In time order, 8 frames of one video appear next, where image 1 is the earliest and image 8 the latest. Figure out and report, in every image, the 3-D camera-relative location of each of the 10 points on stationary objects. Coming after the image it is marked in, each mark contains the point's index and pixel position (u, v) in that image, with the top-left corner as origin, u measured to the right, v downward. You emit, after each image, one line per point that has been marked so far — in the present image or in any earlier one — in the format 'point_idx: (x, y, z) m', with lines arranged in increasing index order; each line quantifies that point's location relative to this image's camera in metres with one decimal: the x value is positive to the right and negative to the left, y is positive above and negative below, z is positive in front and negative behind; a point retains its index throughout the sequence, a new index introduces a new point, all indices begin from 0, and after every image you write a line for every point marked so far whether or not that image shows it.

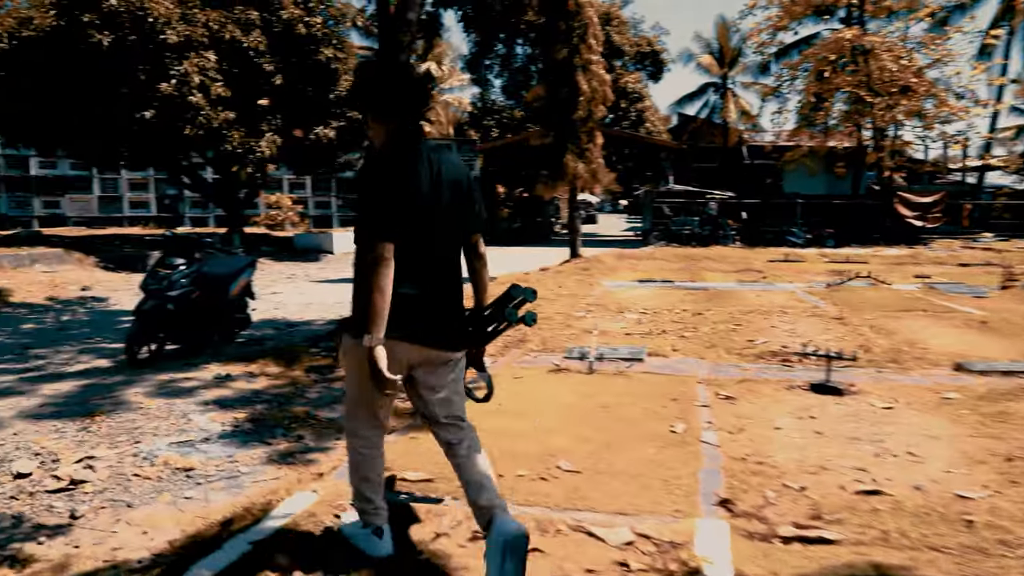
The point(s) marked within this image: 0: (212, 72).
0: (-5.4, +3.9, +14.4) m
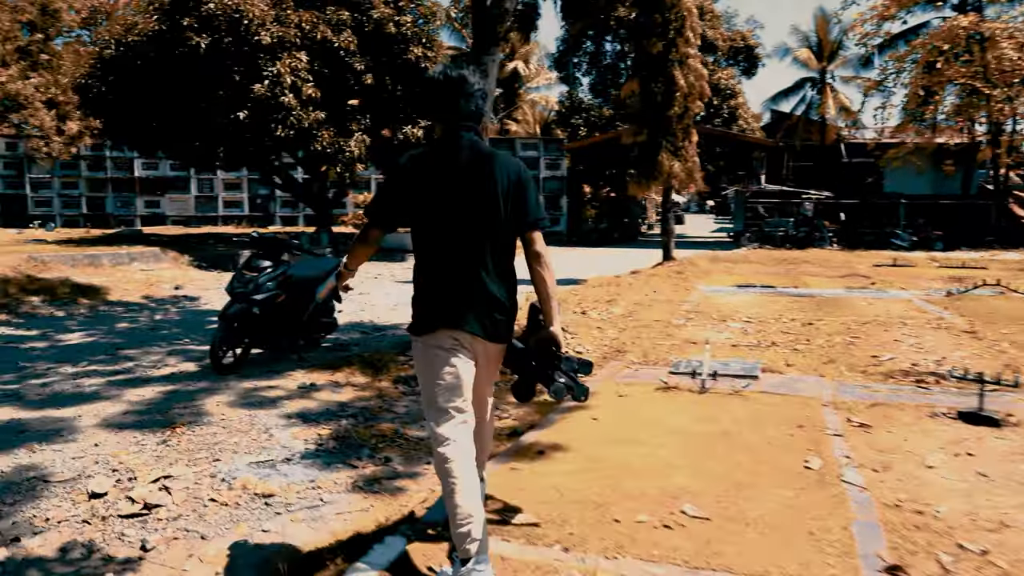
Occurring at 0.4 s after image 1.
0: (-3.7, +3.9, +14.5) m
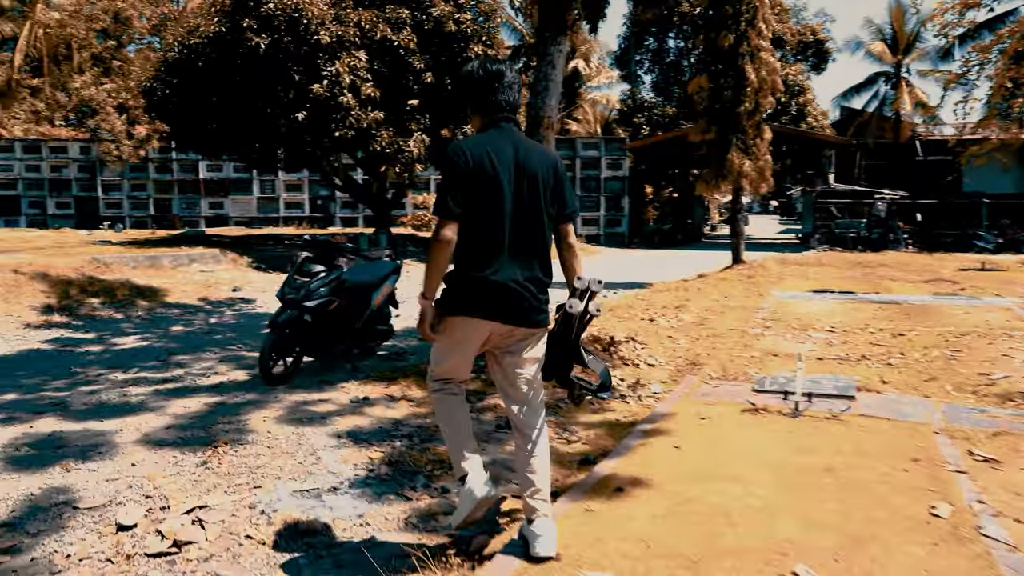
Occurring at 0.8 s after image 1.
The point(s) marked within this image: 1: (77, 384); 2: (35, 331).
0: (-2.6, +3.9, +14.3) m
1: (-3.1, -0.7, +5.7) m
2: (-4.8, -0.4, +8.1) m
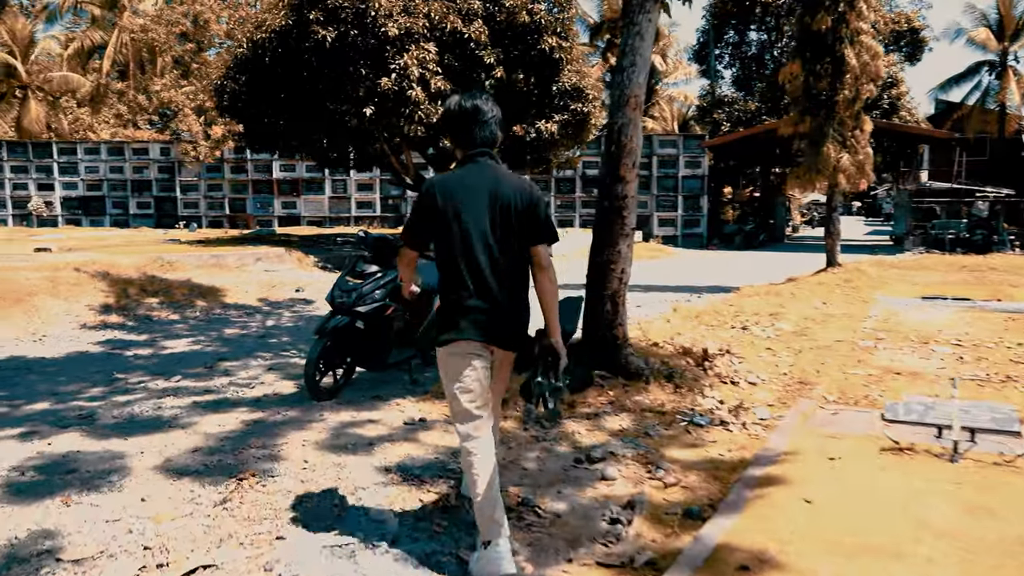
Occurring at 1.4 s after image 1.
0: (-1.3, +3.8, +13.8) m
1: (-2.6, -0.7, +5.2) m
2: (-4.1, -0.4, +7.8) m
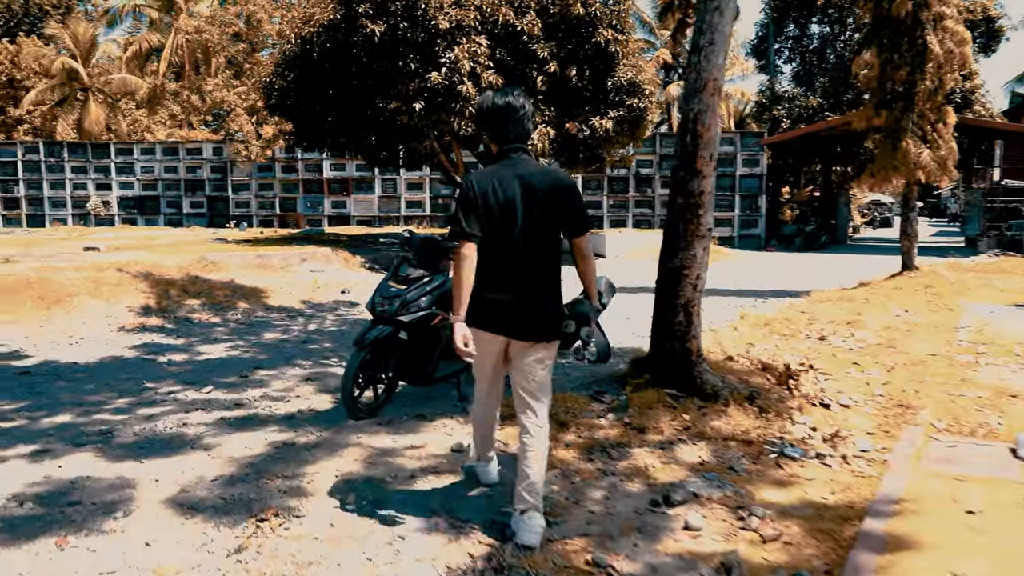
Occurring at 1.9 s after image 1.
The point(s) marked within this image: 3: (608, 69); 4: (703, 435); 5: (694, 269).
0: (-0.4, +3.8, +13.3) m
1: (-2.3, -0.7, +4.9) m
2: (-3.6, -0.4, +7.5) m
3: (+1.9, +4.3, +15.7) m
4: (+0.9, -0.7, +3.8) m
5: (+1.0, +0.1, +4.5) m
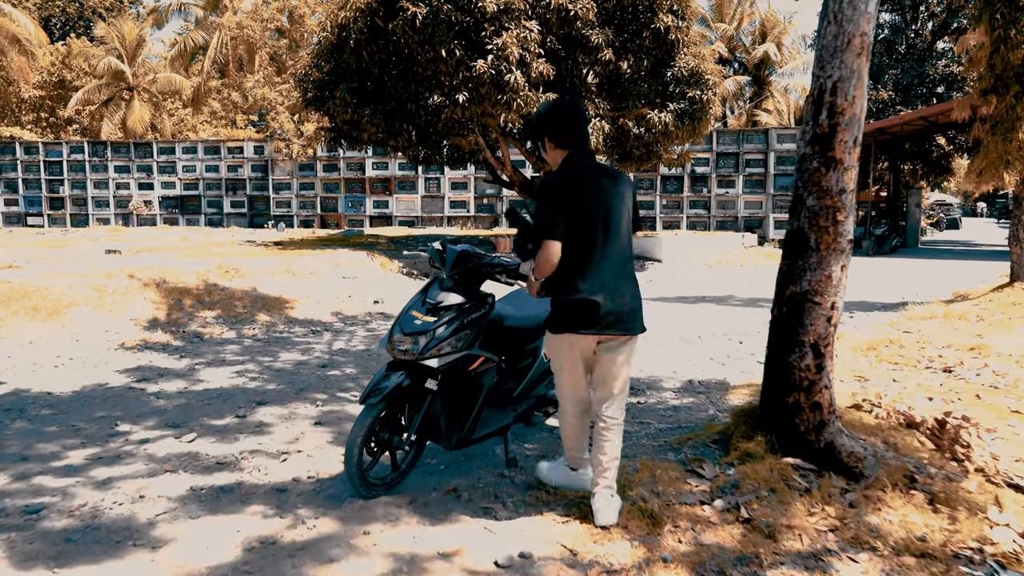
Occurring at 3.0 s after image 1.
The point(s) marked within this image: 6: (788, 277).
0: (+0.3, +3.7, +12.1) m
1: (-2.0, -0.8, +3.8) m
2: (-3.1, -0.5, +6.5) m
3: (+2.8, +4.1, +14.4) m
4: (+1.2, -0.8, +2.6) m
5: (+1.3, 0.0, +3.3) m
6: (+1.2, 0.0, +3.4) m
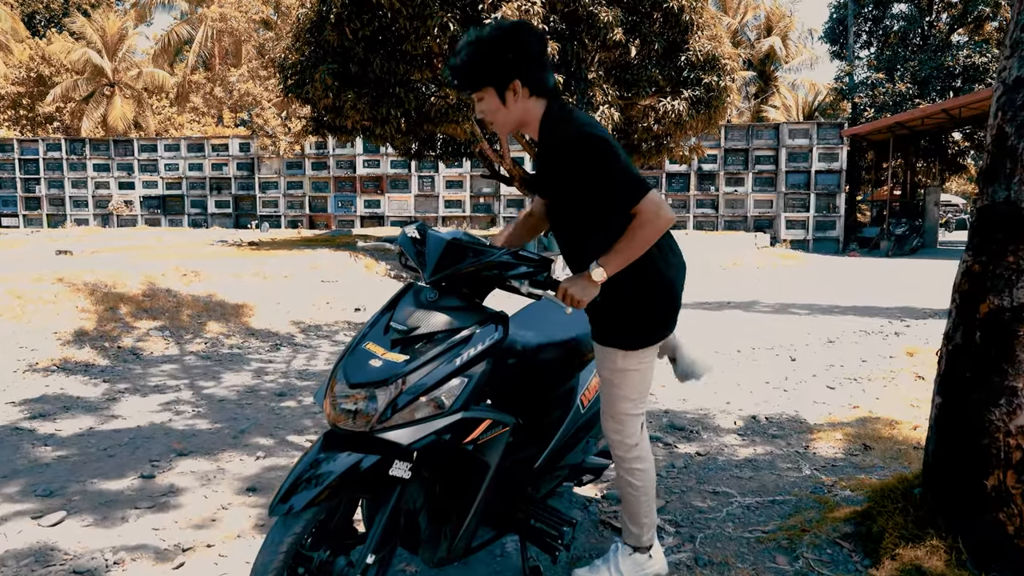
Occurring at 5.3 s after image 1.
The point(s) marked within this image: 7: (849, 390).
0: (+0.3, +3.6, +10.8) m
1: (-1.9, -0.8, +2.5) m
2: (-3.1, -0.6, +5.2) m
3: (+2.8, +4.1, +13.1) m
4: (+1.2, -0.9, +1.3) m
5: (+1.4, -0.1, +2.0) m
6: (+1.2, 0.0, +2.1) m
7: (+2.1, -0.6, +5.1) m
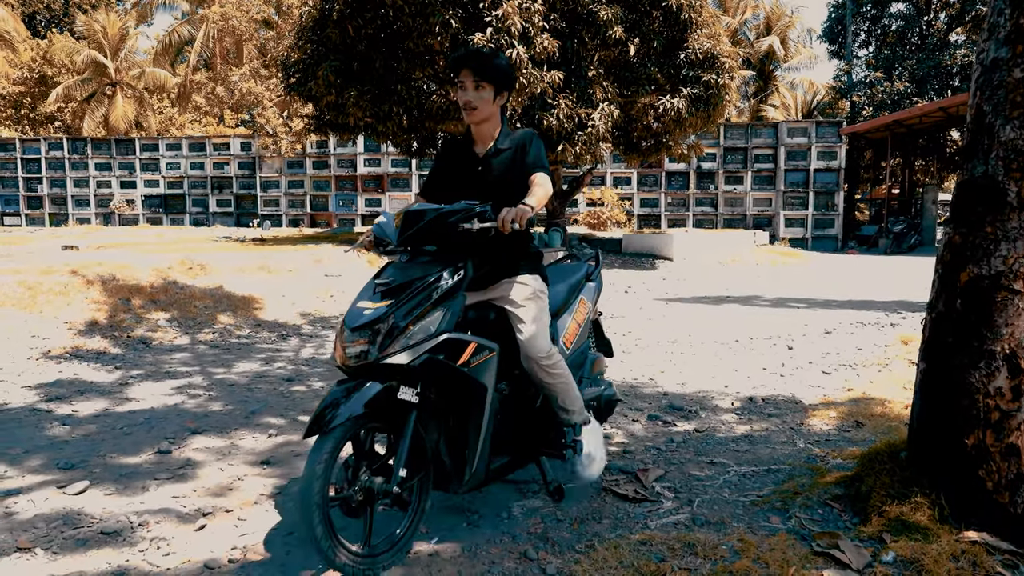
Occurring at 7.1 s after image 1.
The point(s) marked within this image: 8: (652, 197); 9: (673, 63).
0: (+0.4, +3.7, +11.0) m
1: (-1.9, -0.8, +2.6) m
2: (-3.1, -0.5, +5.3) m
3: (+2.8, +4.1, +13.3) m
4: (+1.2, -0.8, +1.4) m
5: (+1.4, 0.0, +2.1) m
6: (+1.3, +0.1, +2.2) m
7: (+2.2, -0.6, +5.2) m
8: (+3.5, +2.3, +19.5) m
9: (+2.7, +3.8, +13.4) m
